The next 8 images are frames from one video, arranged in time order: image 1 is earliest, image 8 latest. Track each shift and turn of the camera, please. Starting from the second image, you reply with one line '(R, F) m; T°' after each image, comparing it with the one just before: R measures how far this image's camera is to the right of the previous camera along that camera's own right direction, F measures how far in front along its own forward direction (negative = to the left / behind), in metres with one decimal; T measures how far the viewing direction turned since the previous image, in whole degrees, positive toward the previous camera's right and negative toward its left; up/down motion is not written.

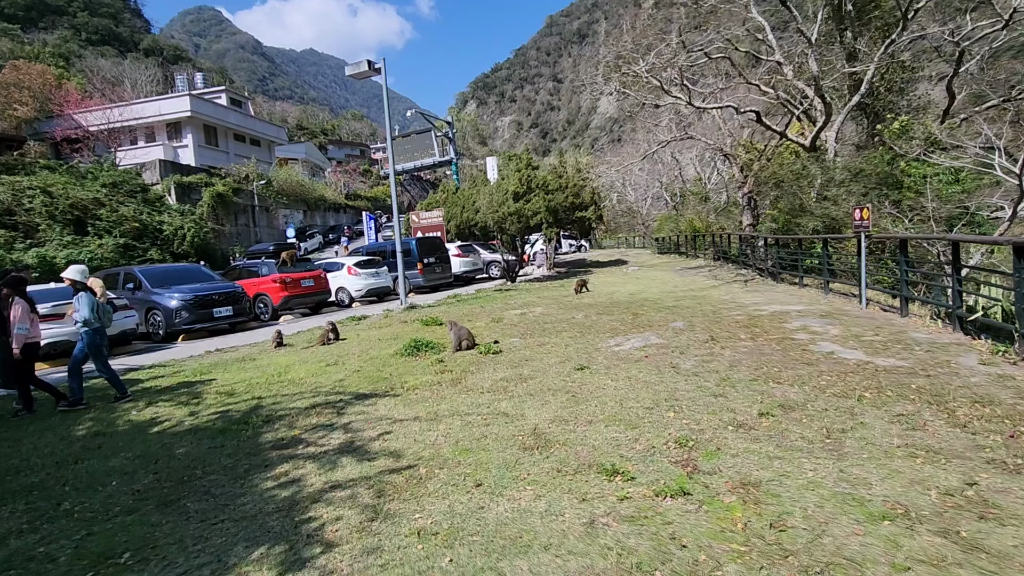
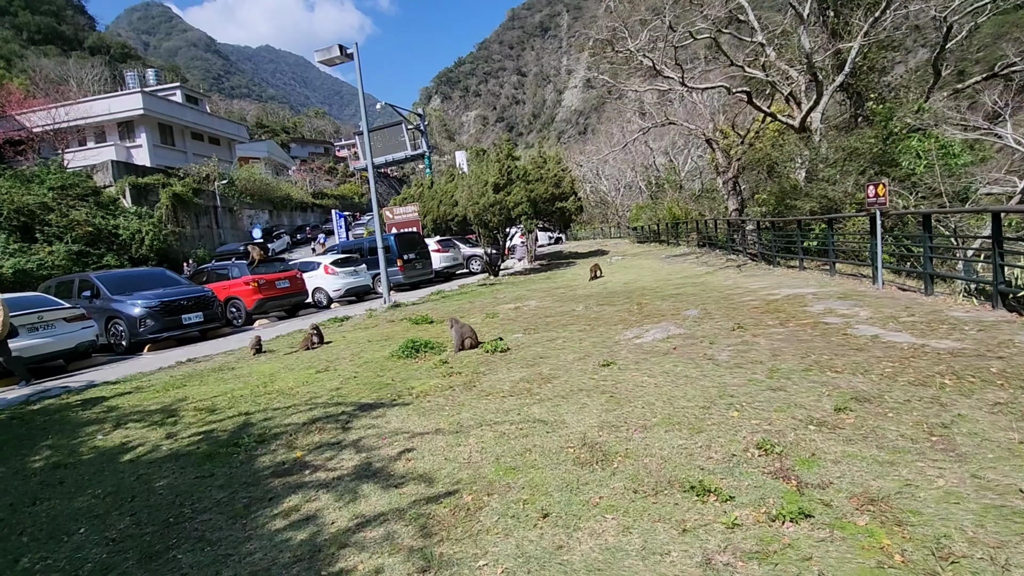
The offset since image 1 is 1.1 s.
(-0.4, +0.6) m; +3°
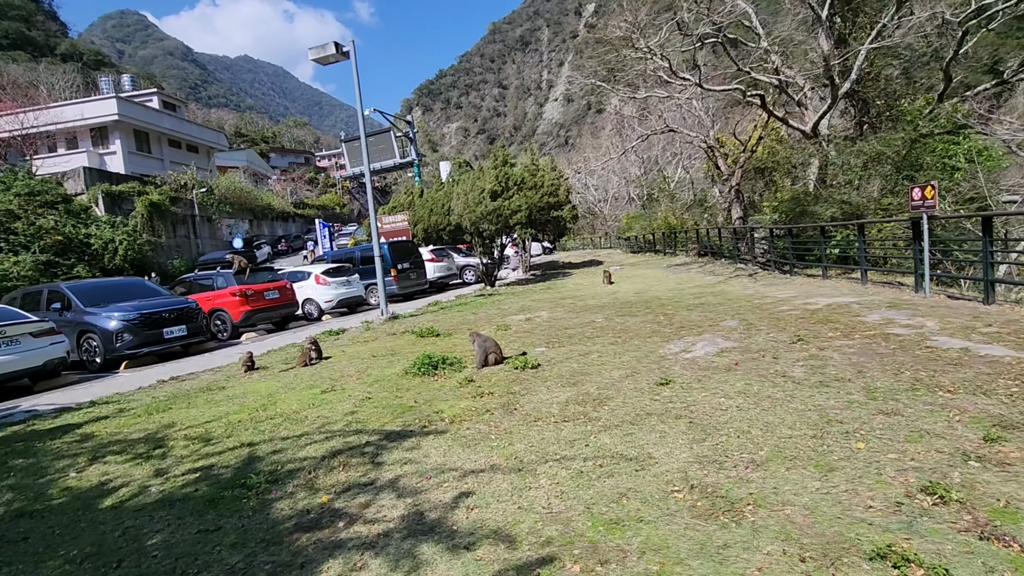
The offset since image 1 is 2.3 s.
(-0.5, +0.6) m; +2°
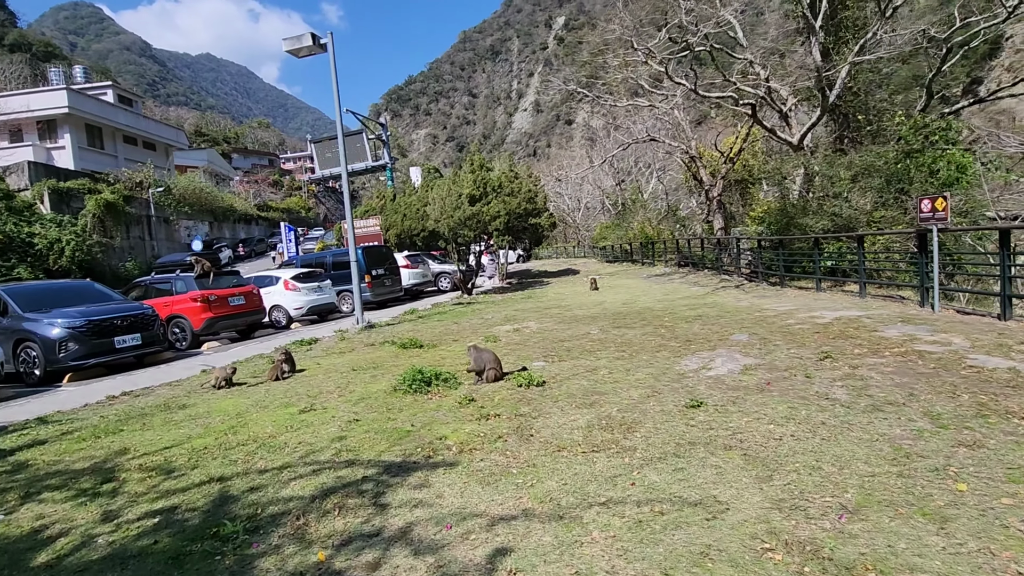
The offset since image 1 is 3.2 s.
(-0.4, +0.5) m; +4°
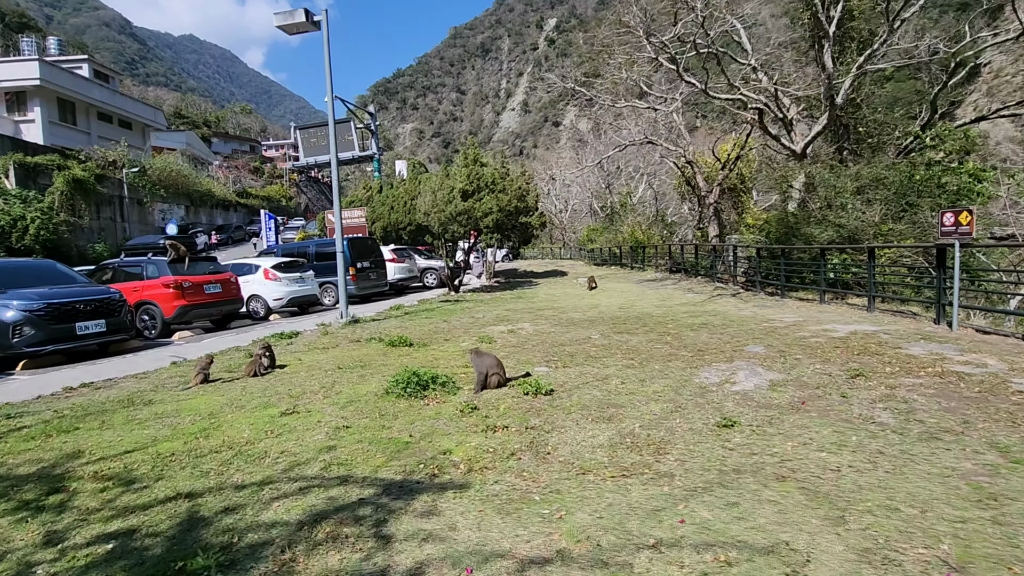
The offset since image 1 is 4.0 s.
(-0.3, +0.4) m; +2°
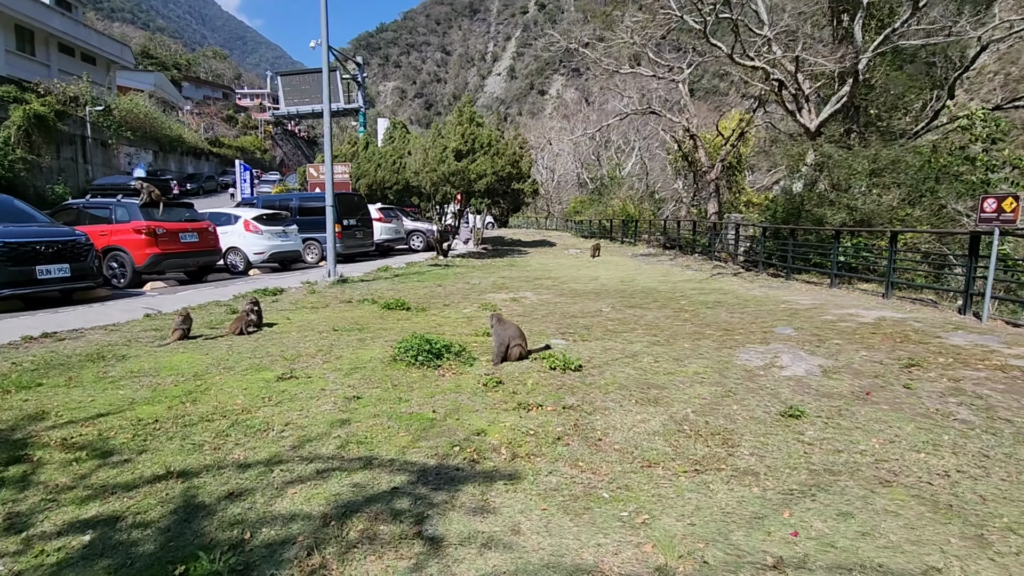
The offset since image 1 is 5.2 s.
(-0.5, +0.5) m; +3°
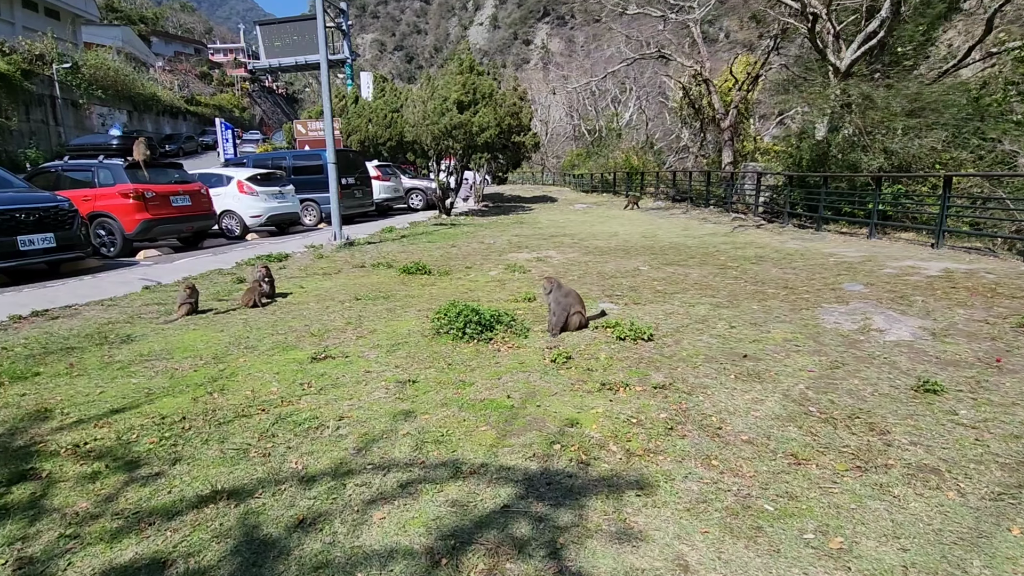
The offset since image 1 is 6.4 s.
(-0.5, +0.6) m; +1°
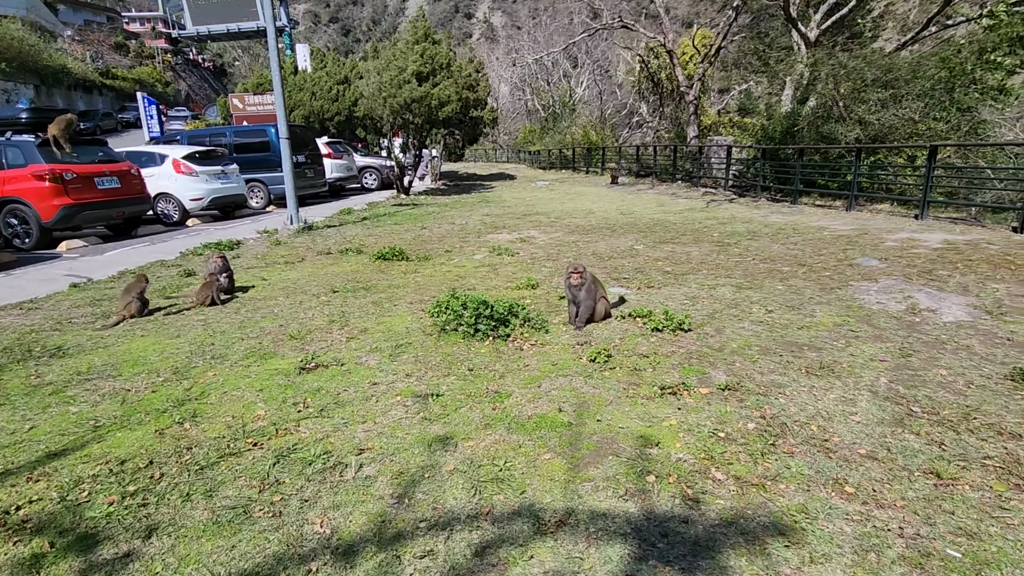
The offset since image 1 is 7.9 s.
(-0.5, +0.6) m; +5°
